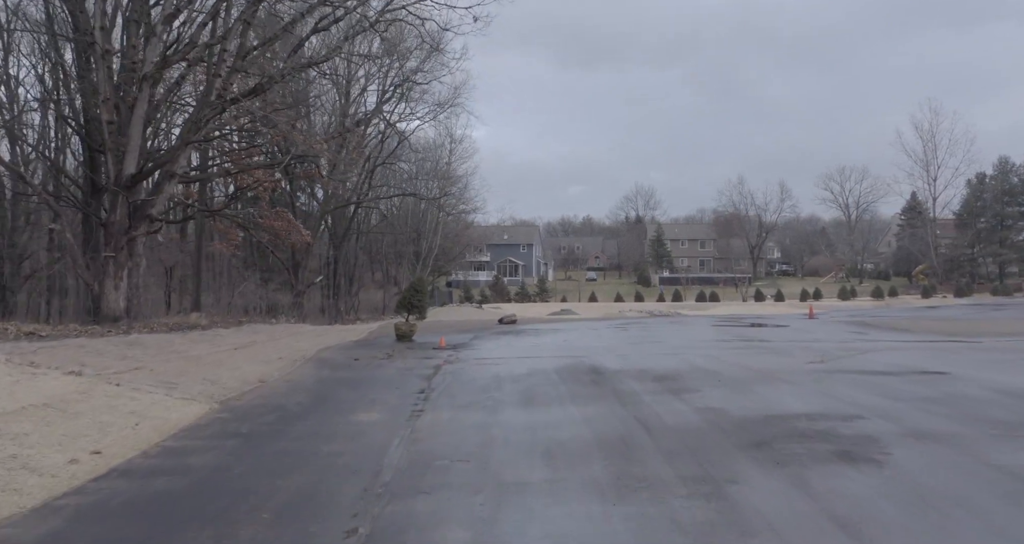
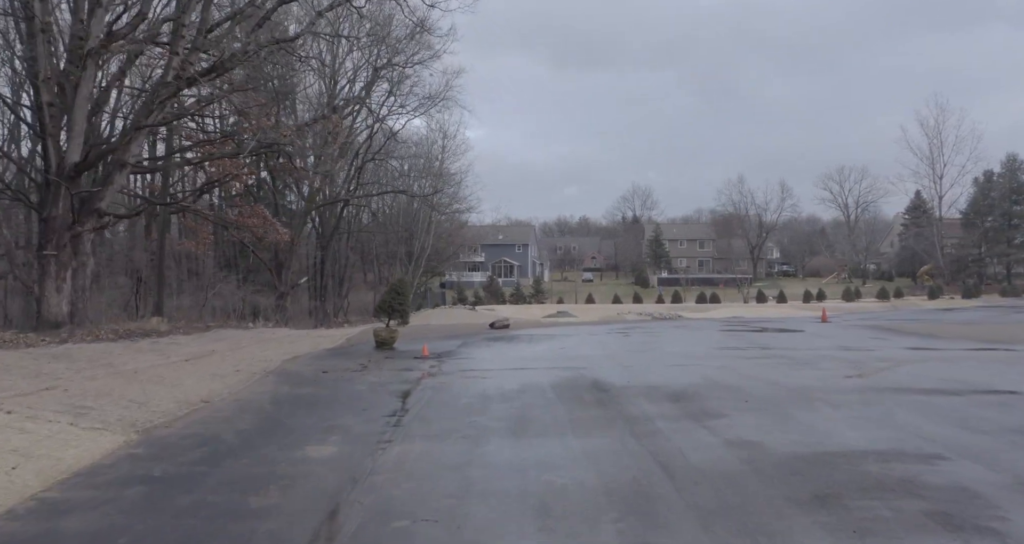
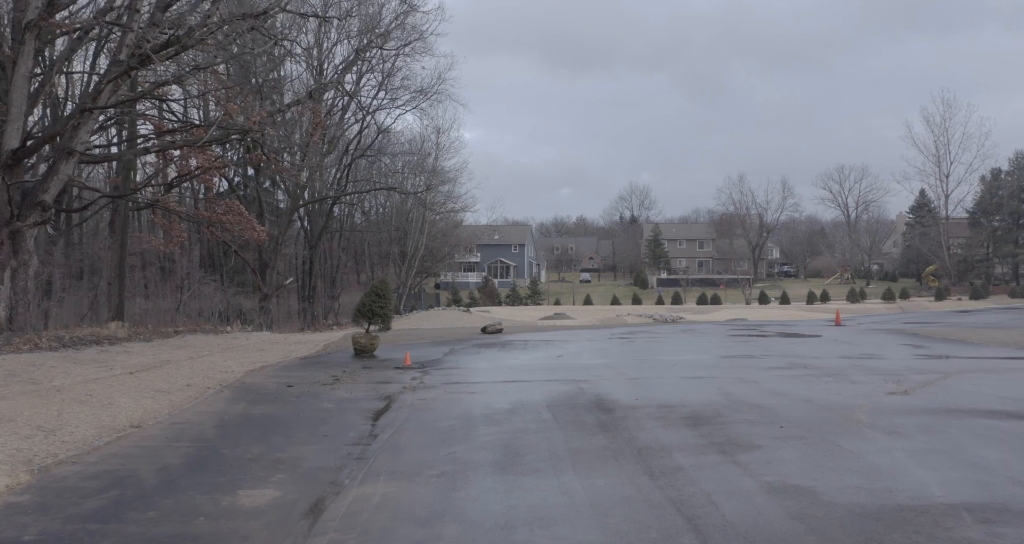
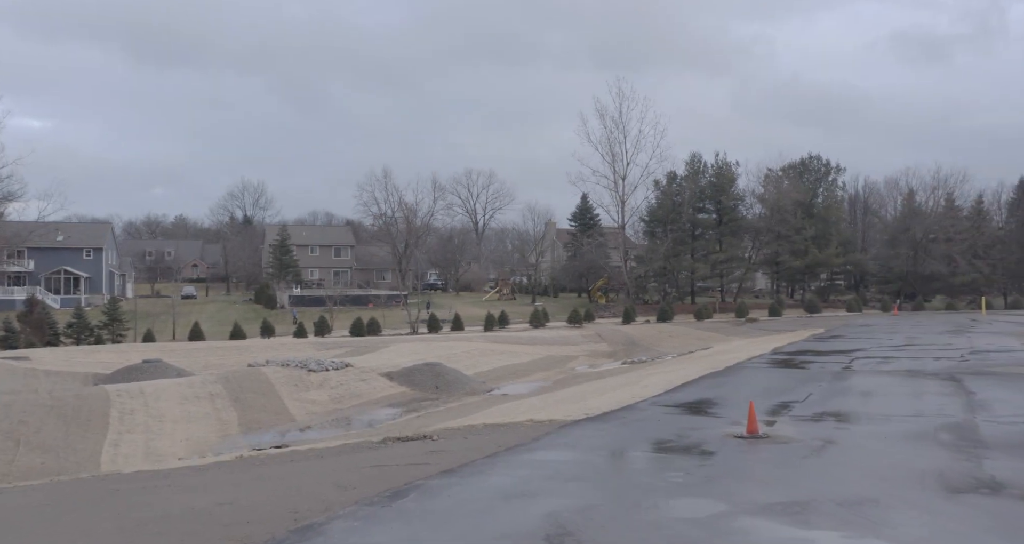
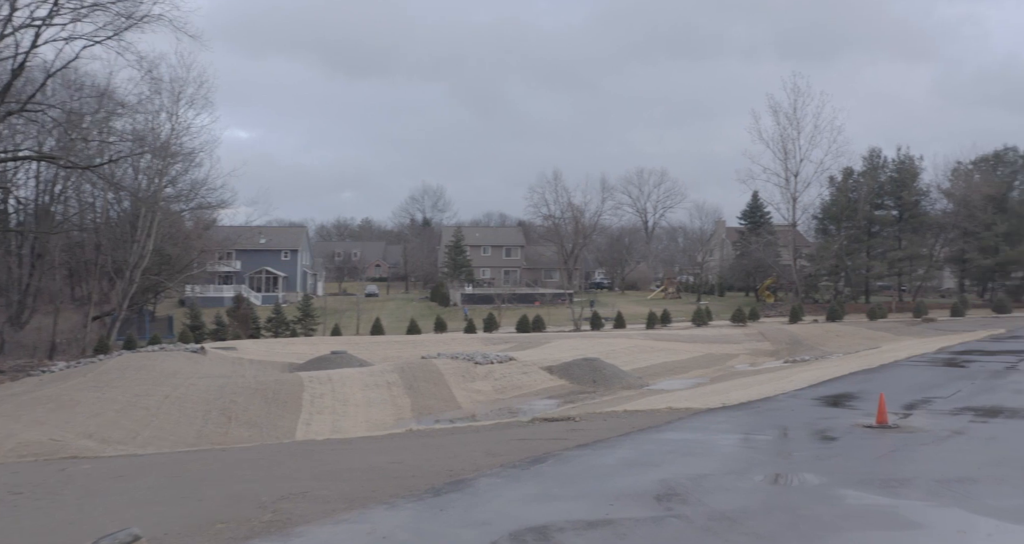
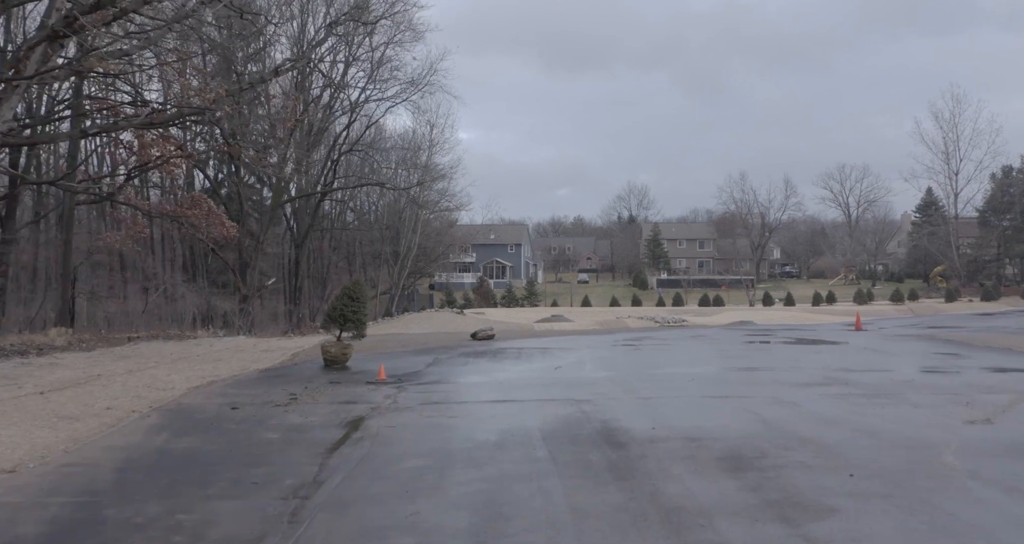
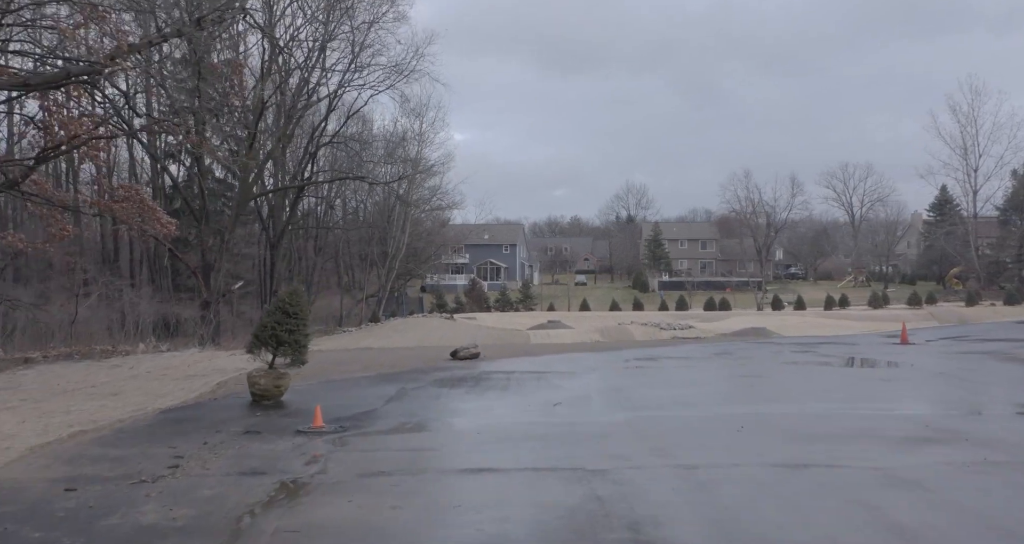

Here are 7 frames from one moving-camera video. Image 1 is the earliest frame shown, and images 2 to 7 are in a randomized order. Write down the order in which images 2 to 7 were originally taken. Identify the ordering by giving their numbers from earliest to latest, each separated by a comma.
2, 3, 6, 7, 5, 4
